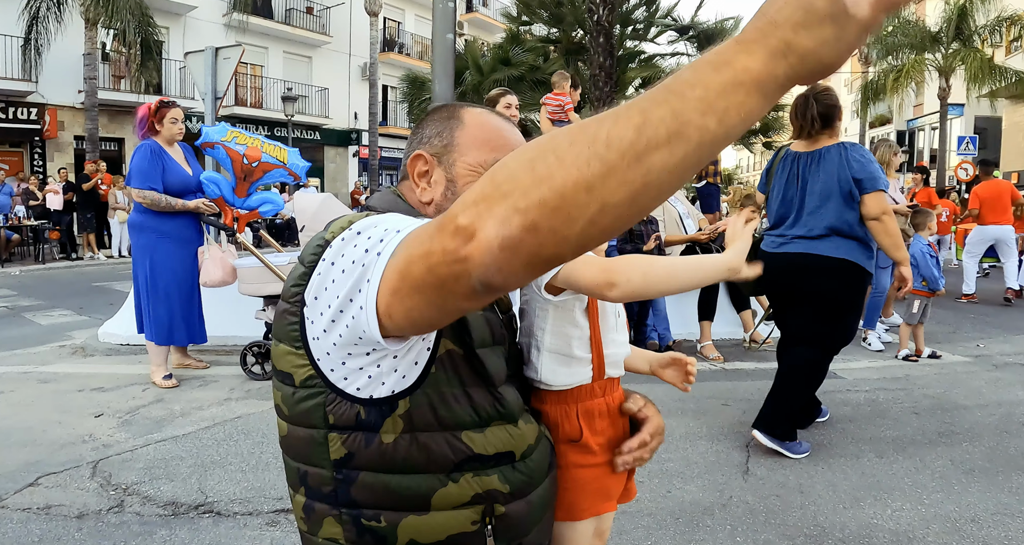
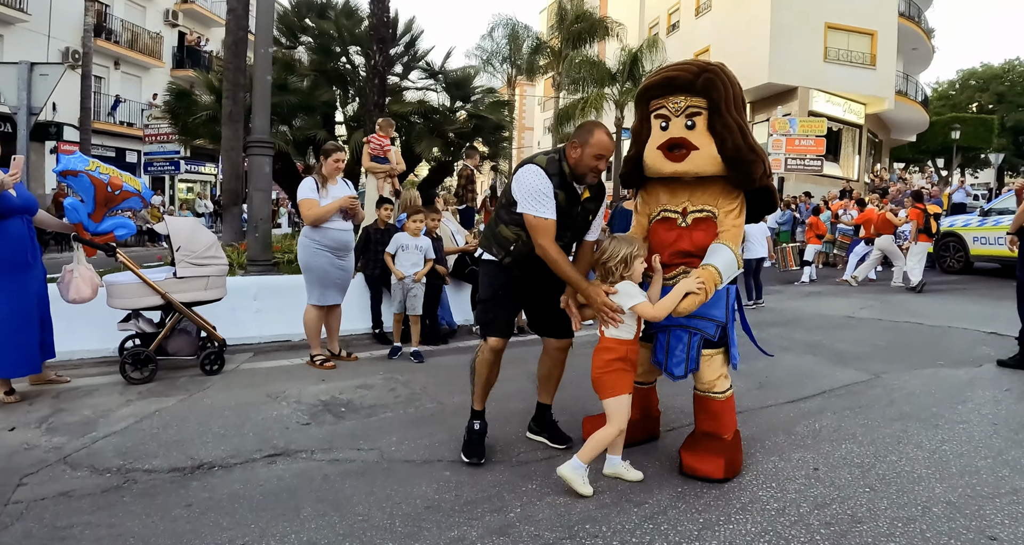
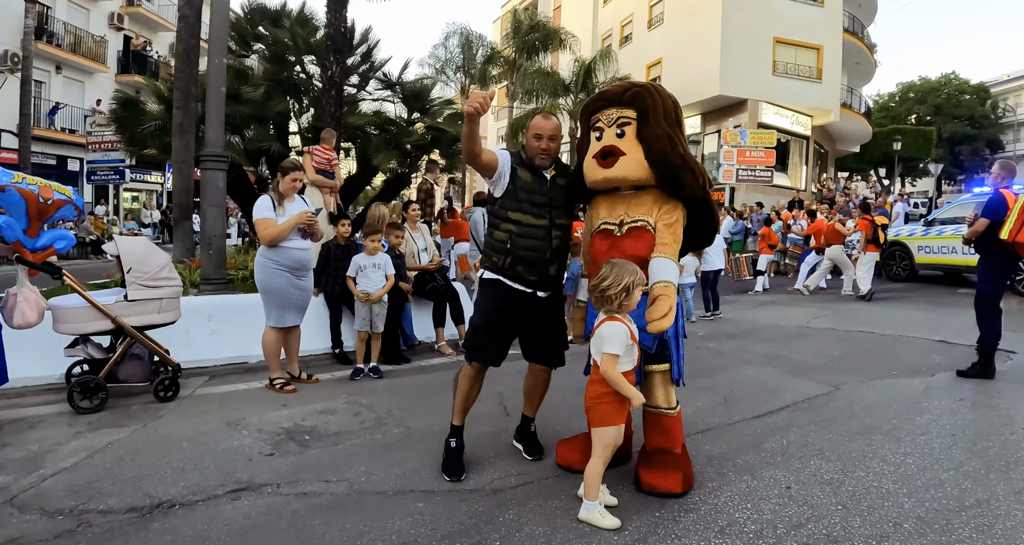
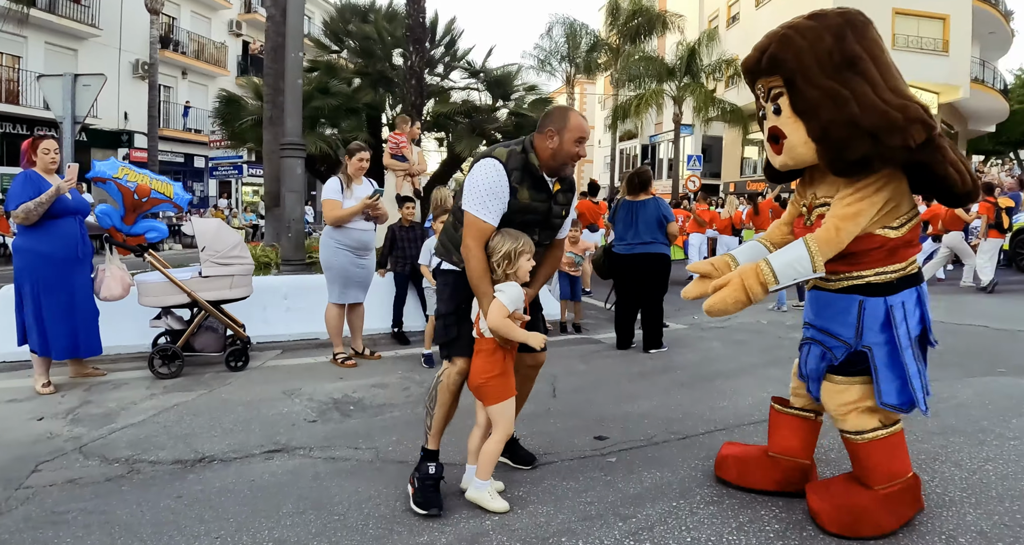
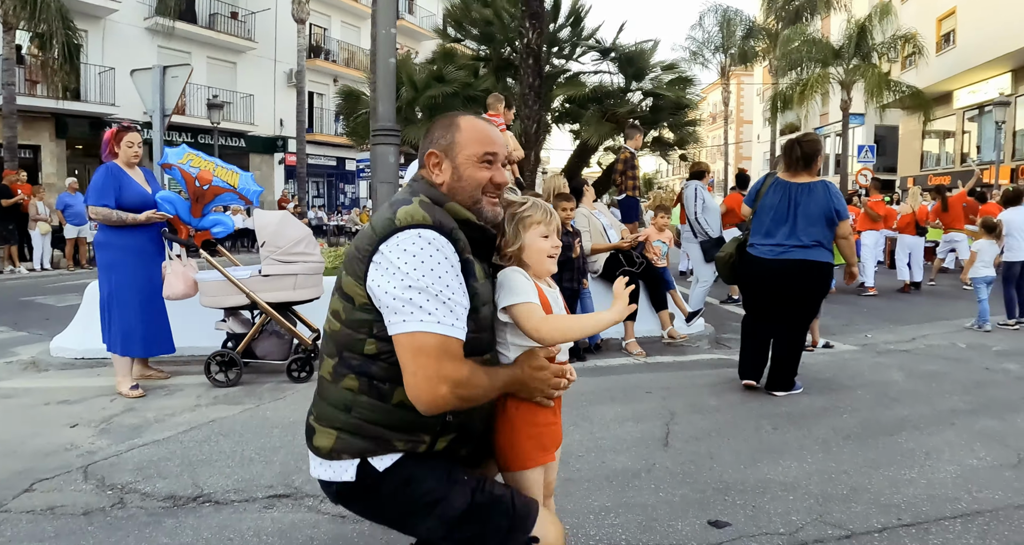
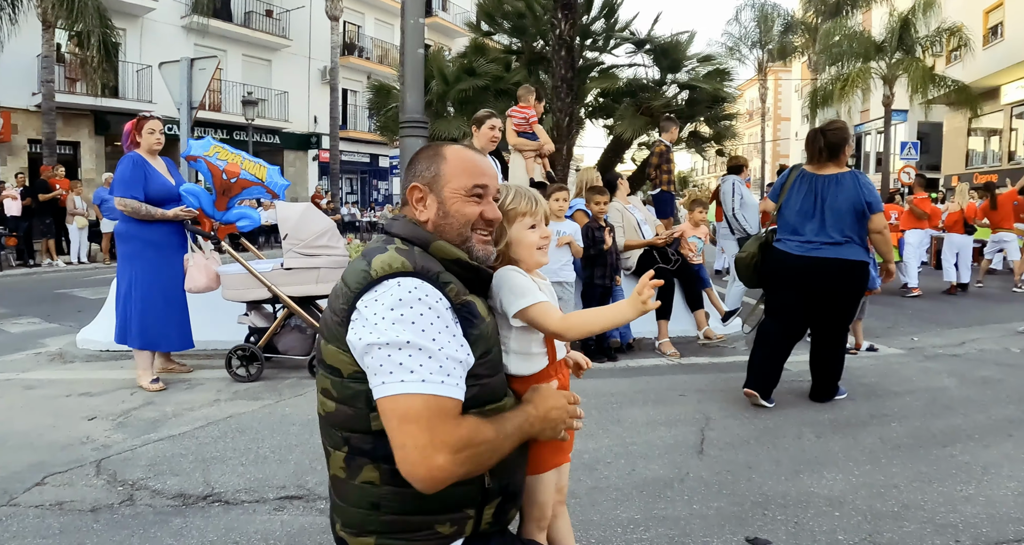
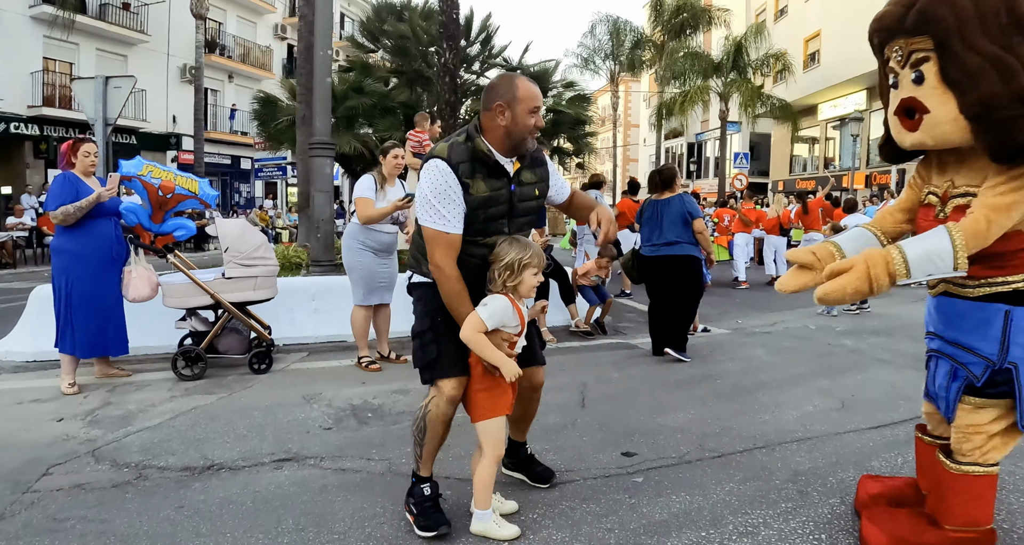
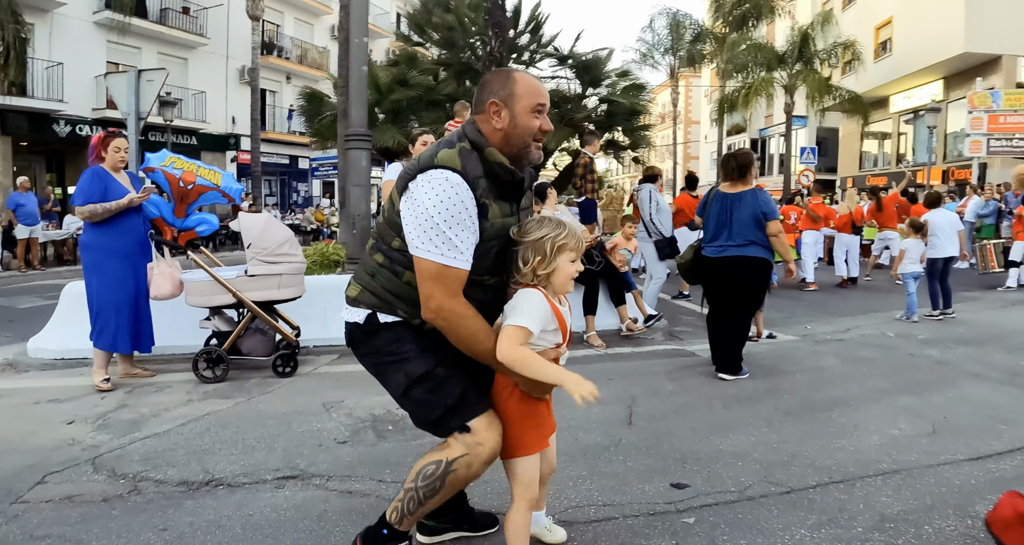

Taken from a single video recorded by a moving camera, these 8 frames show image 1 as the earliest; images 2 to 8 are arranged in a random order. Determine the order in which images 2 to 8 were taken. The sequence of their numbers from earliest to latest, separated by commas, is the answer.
6, 5, 8, 7, 4, 2, 3
